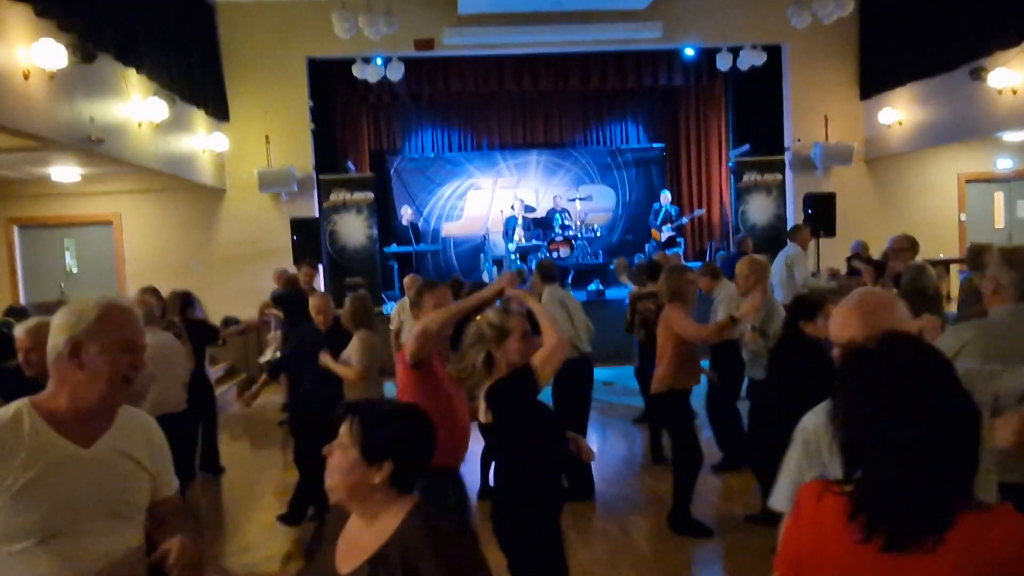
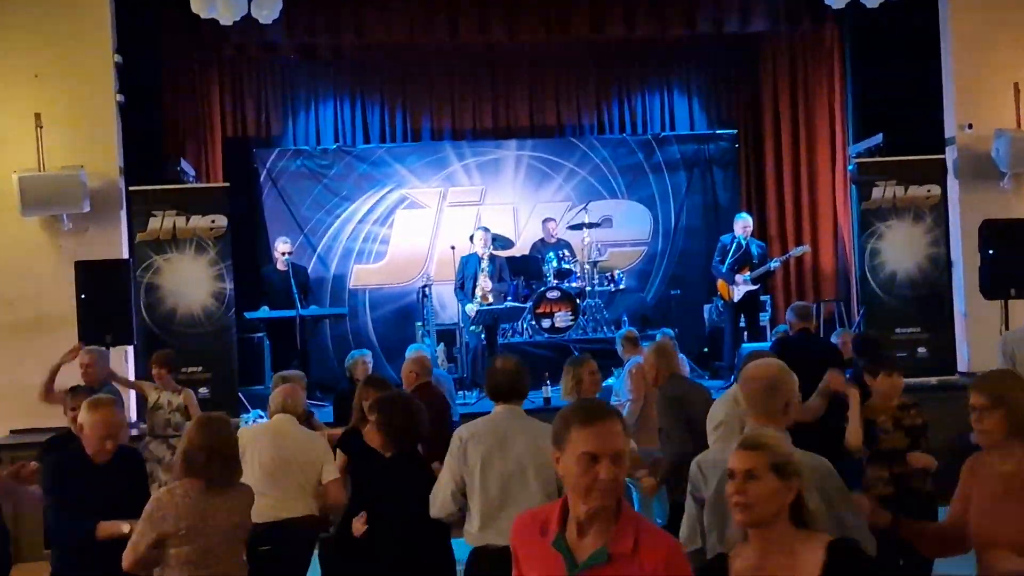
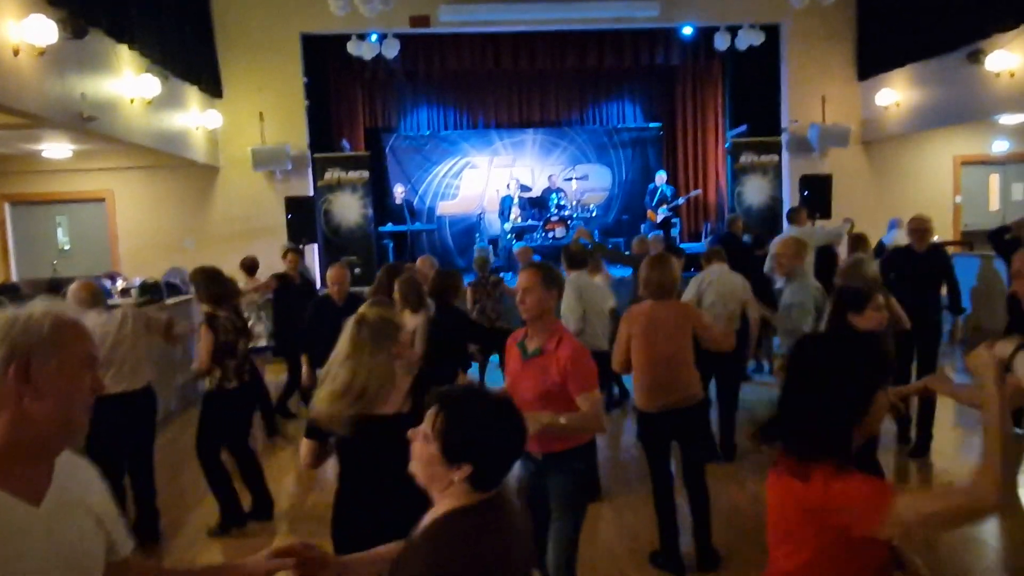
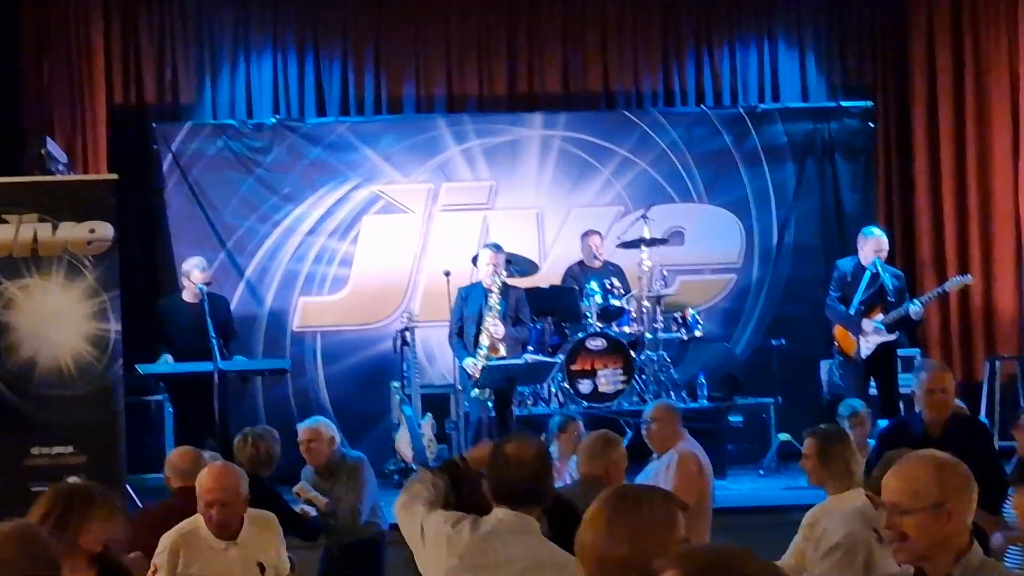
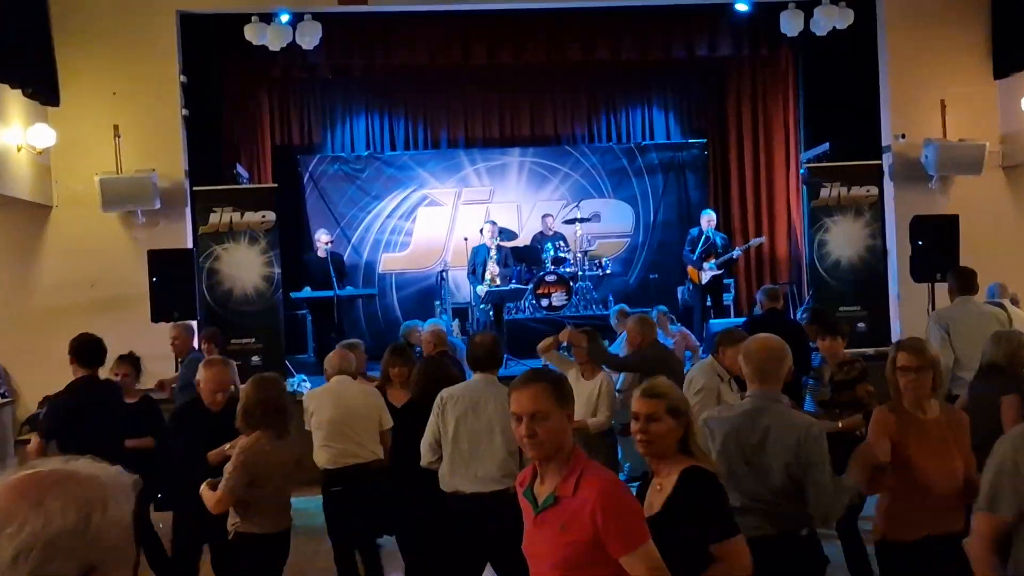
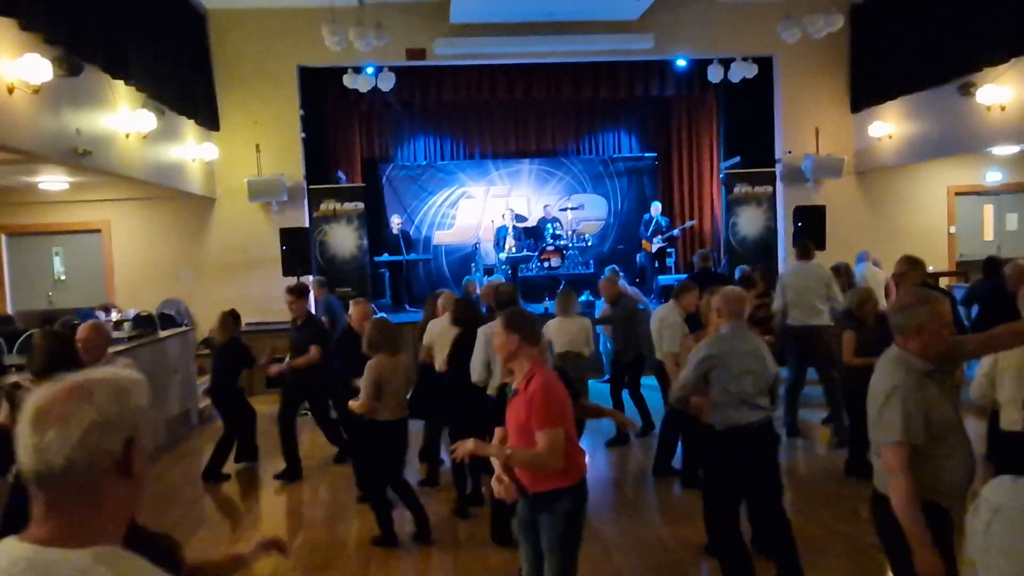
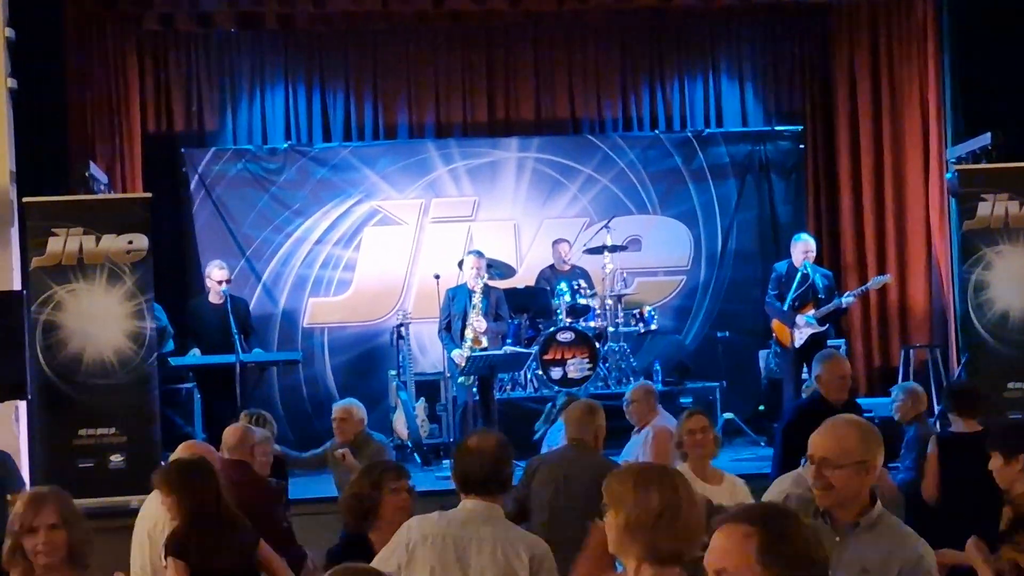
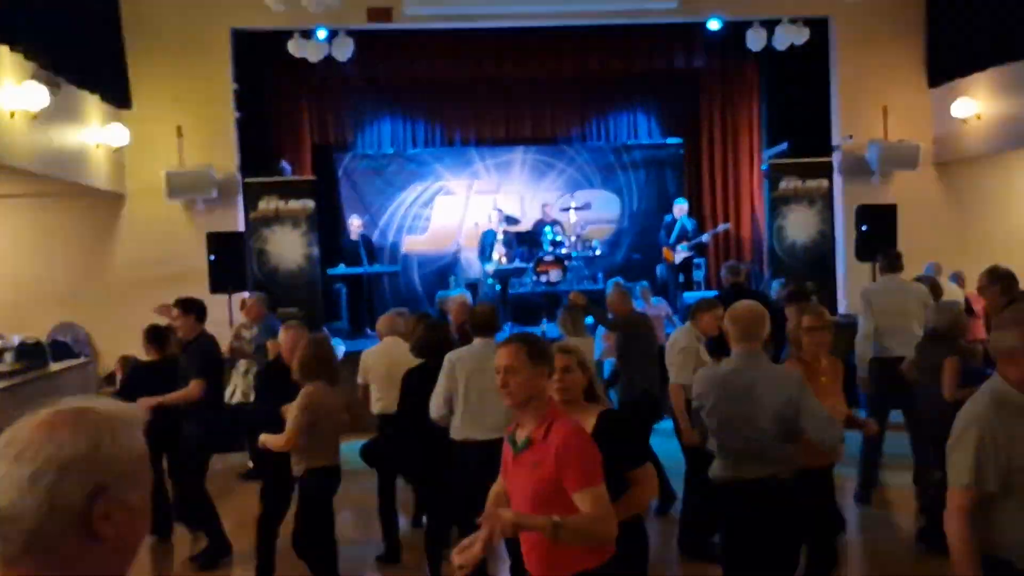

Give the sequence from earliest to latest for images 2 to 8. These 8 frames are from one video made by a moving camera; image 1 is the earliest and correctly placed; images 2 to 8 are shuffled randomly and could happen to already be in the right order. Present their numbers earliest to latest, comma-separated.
3, 6, 8, 5, 2, 7, 4
